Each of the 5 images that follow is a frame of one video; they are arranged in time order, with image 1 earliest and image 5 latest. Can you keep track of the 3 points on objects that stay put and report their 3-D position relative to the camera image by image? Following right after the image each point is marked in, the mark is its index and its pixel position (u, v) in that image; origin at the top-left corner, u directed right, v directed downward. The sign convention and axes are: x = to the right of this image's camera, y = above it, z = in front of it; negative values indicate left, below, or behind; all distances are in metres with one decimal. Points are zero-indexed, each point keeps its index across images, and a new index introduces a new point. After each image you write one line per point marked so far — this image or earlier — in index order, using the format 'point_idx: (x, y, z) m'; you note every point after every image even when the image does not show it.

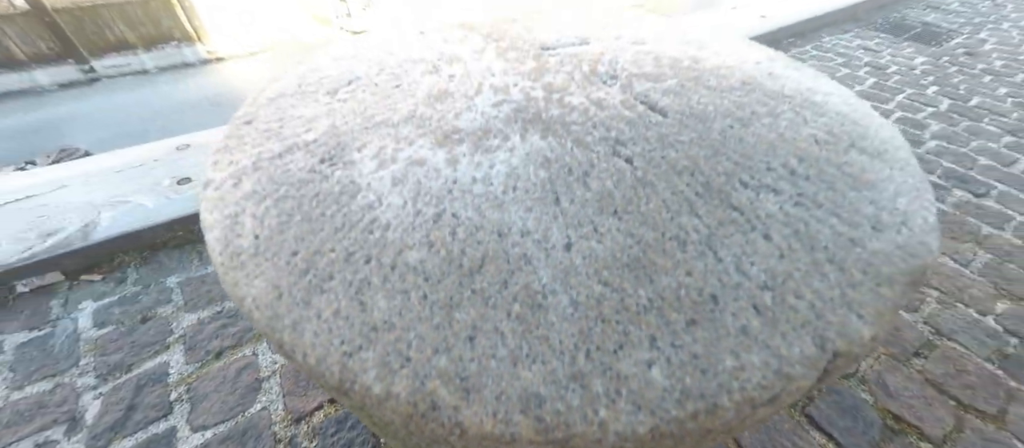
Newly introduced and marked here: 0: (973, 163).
0: (+7.9, +1.0, +6.8) m
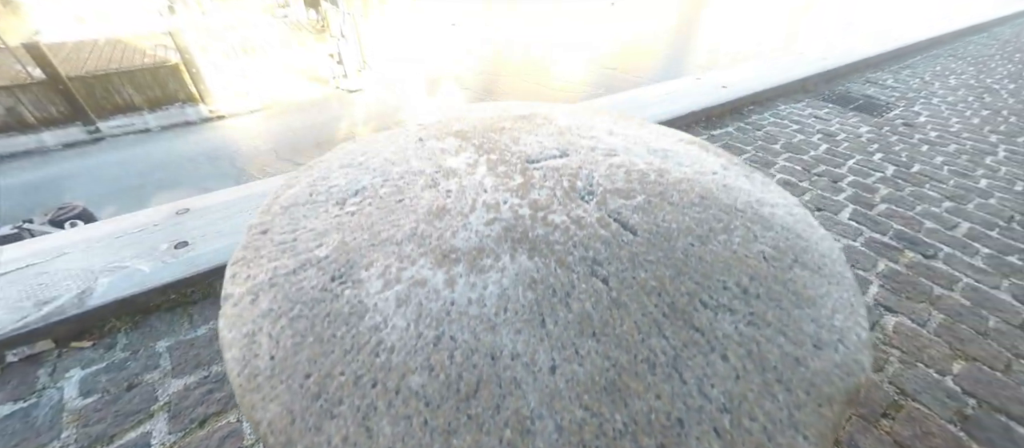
0: (+7.6, -0.1, +7.3) m
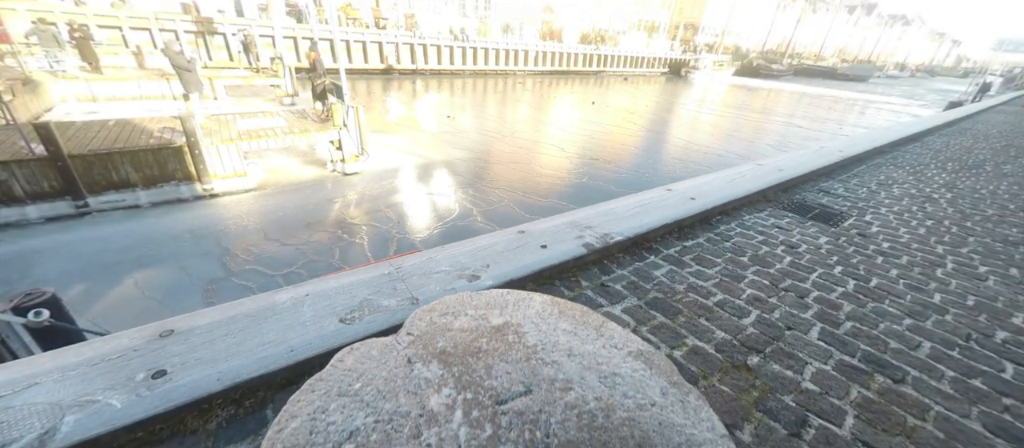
0: (+7.3, -2.4, +7.6) m
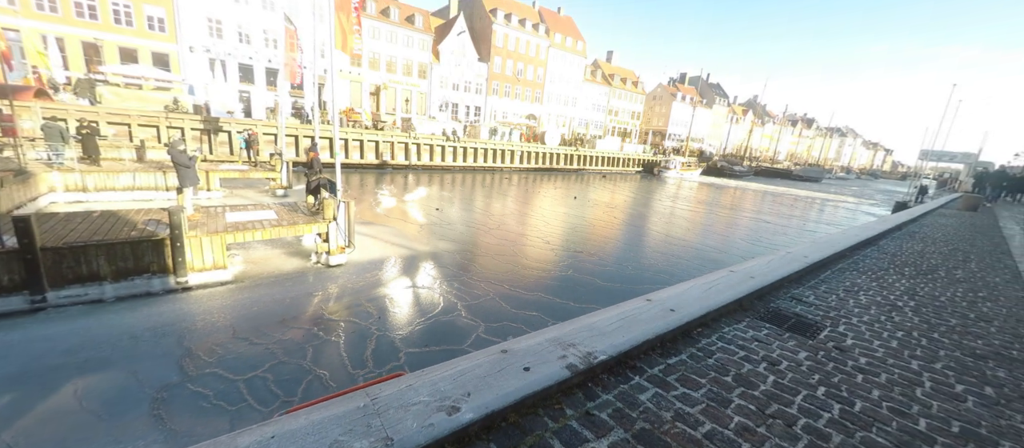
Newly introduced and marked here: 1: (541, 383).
0: (+6.9, -4.8, +7.3) m
1: (+0.7, -3.9, +10.0) m
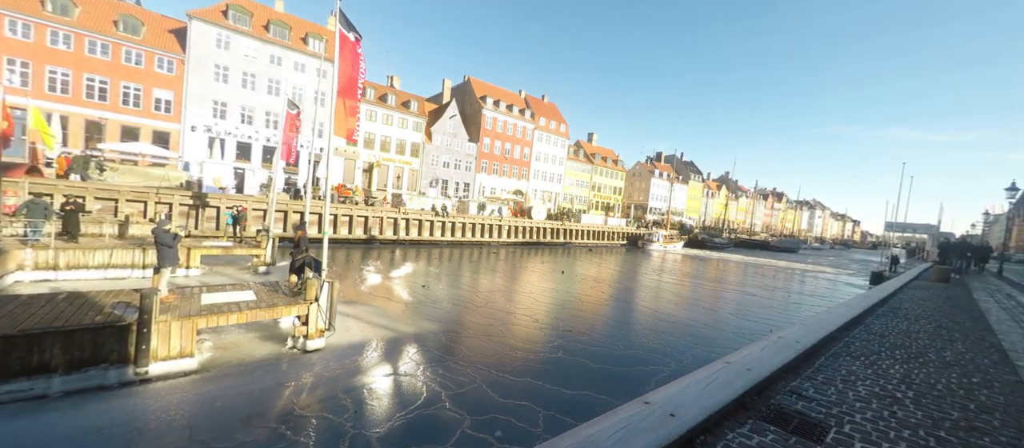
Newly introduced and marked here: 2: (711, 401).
0: (+6.7, -7.1, +6.2) m
1: (+0.4, -6.8, +8.8) m
2: (+8.3, -7.4, +16.4) m
